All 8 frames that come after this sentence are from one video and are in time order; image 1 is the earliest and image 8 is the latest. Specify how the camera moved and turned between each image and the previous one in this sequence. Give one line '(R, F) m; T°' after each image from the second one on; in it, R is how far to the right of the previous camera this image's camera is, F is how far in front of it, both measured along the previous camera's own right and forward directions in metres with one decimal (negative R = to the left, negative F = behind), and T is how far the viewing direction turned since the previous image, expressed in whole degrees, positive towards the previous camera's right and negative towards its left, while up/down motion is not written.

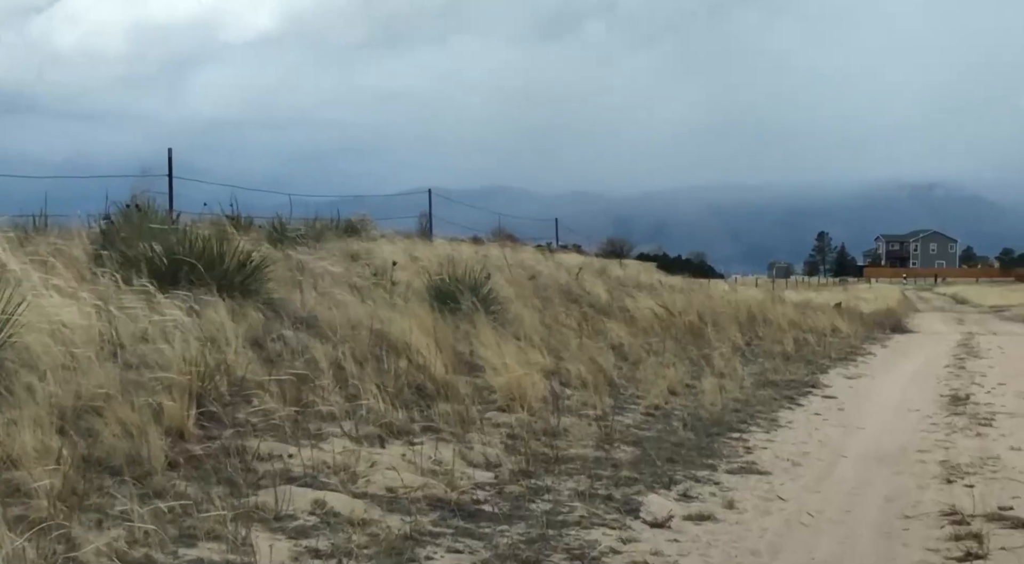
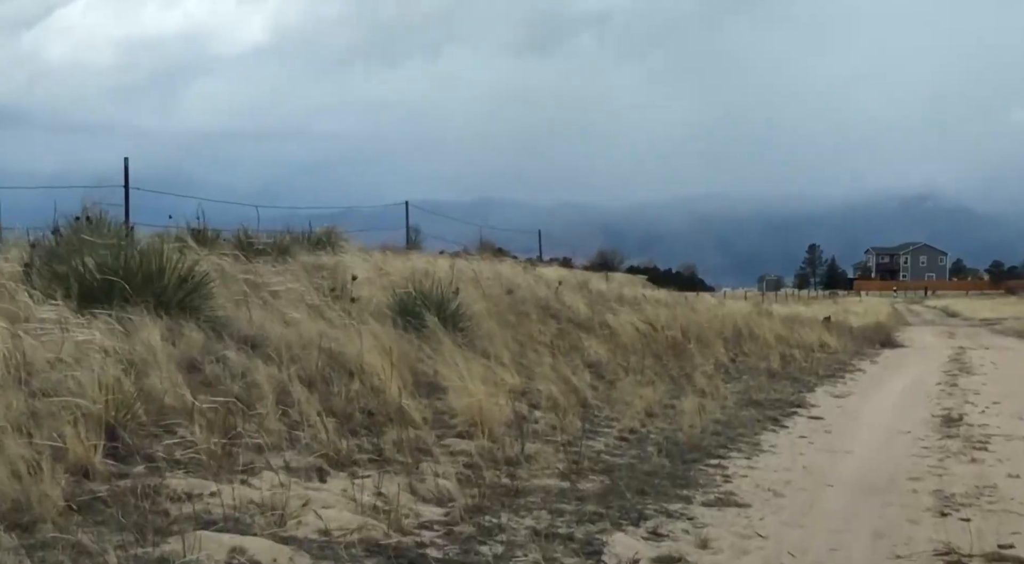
(+0.3, +0.8) m; 0°
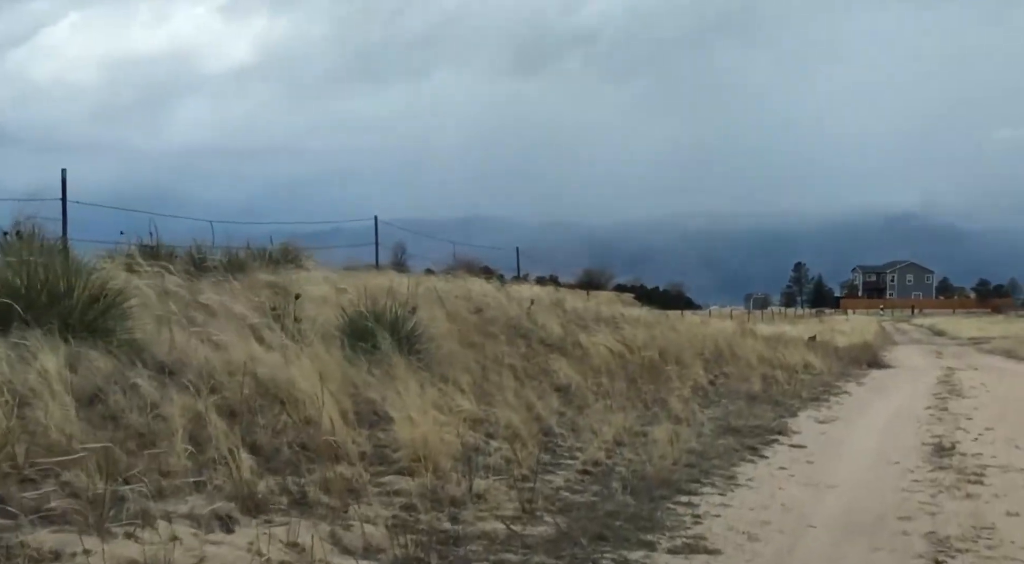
(+0.3, +1.0) m; +1°
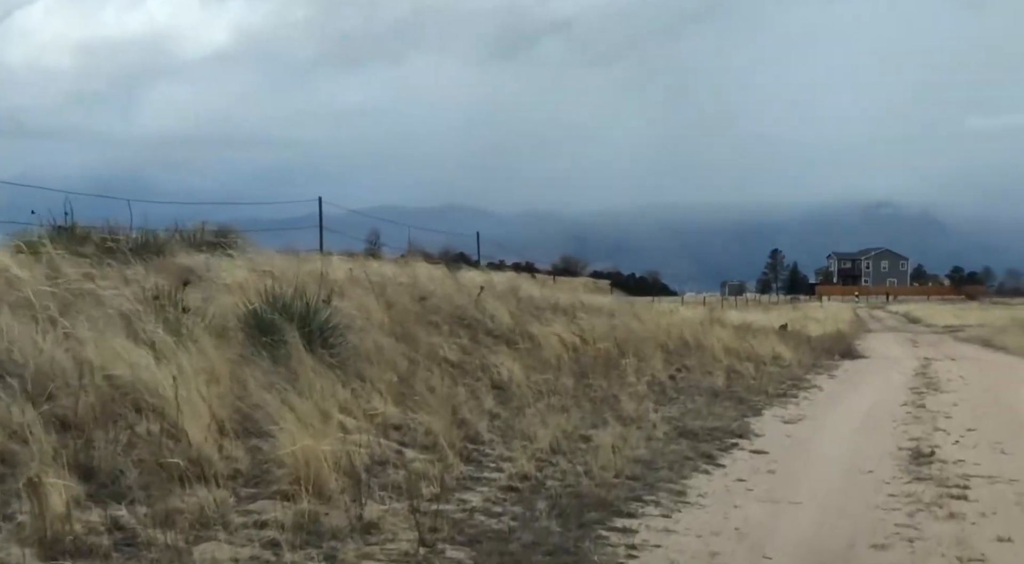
(+0.5, +1.5) m; +1°
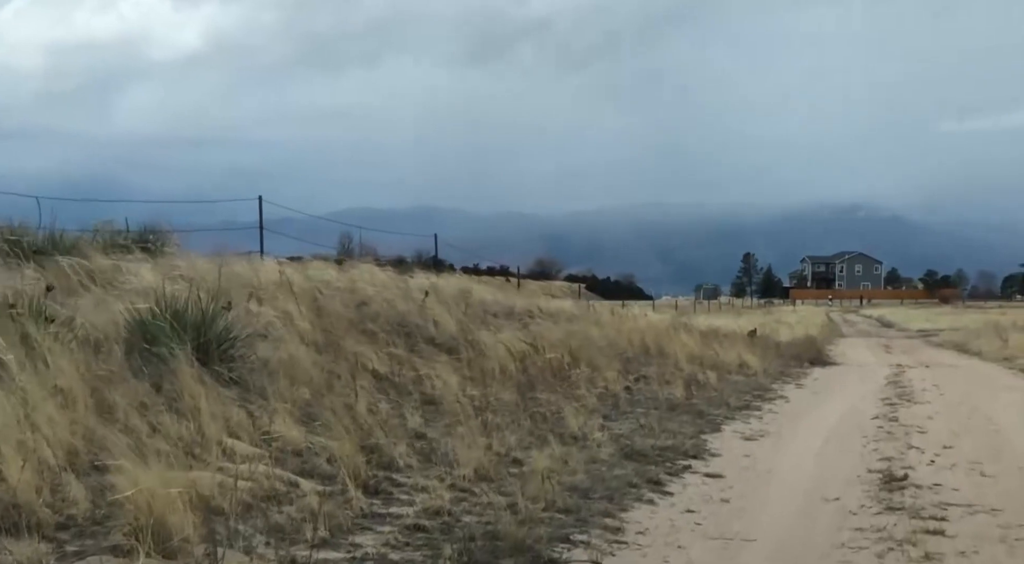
(+0.5, +1.3) m; +1°
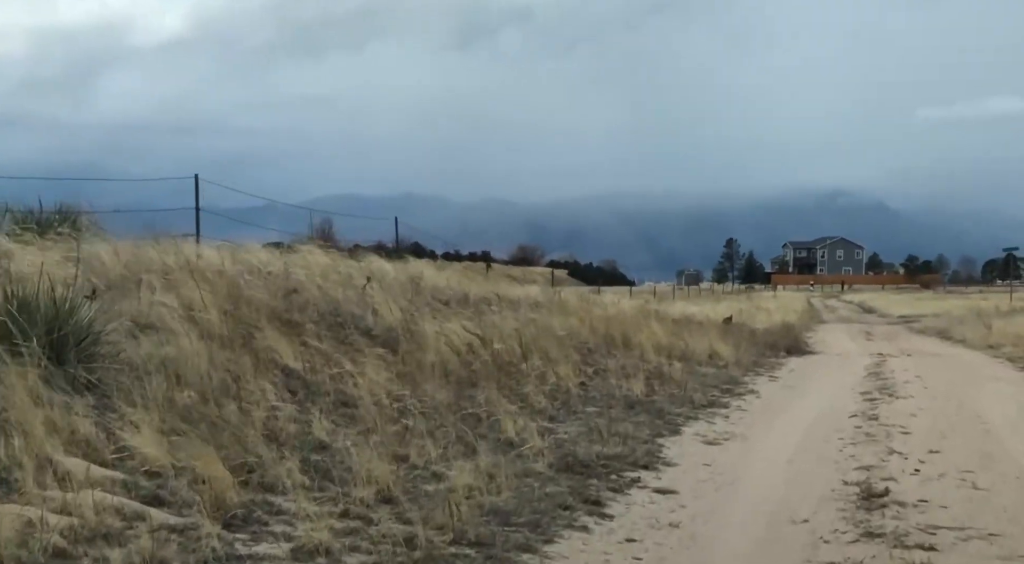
(+0.5, +1.6) m; +1°
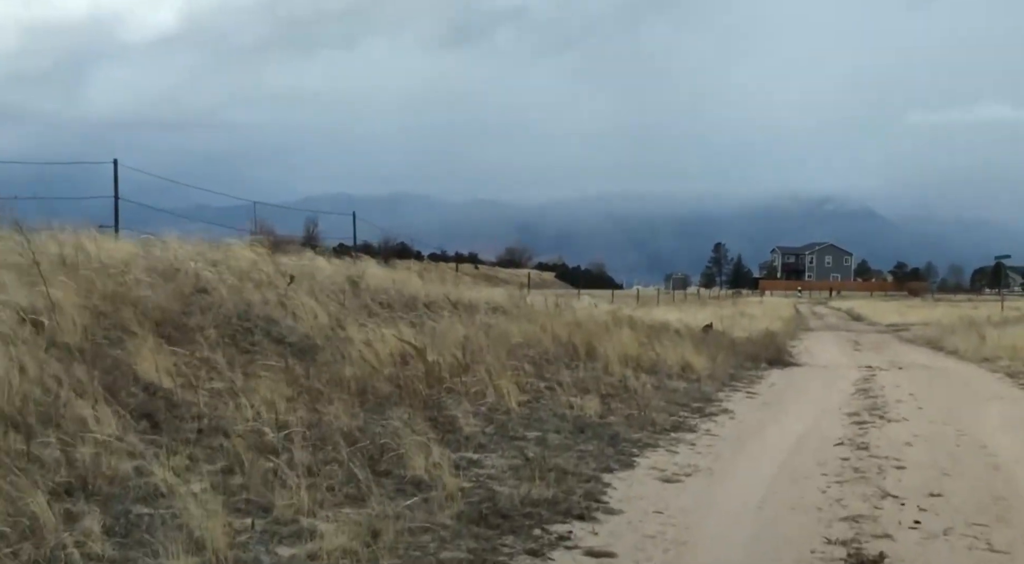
(+0.6, +2.1) m; +1°
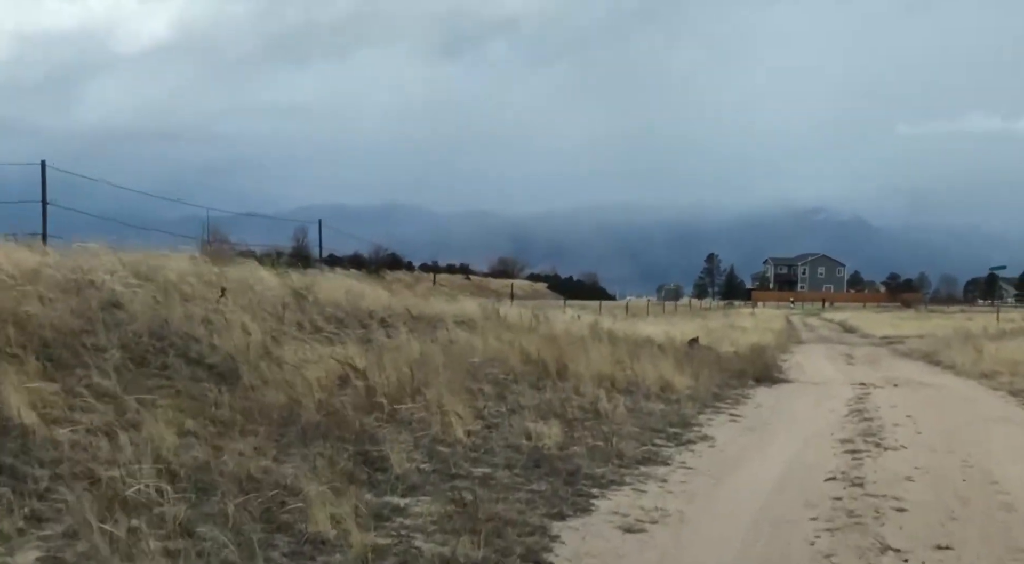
(+0.4, +1.5) m; 0°
